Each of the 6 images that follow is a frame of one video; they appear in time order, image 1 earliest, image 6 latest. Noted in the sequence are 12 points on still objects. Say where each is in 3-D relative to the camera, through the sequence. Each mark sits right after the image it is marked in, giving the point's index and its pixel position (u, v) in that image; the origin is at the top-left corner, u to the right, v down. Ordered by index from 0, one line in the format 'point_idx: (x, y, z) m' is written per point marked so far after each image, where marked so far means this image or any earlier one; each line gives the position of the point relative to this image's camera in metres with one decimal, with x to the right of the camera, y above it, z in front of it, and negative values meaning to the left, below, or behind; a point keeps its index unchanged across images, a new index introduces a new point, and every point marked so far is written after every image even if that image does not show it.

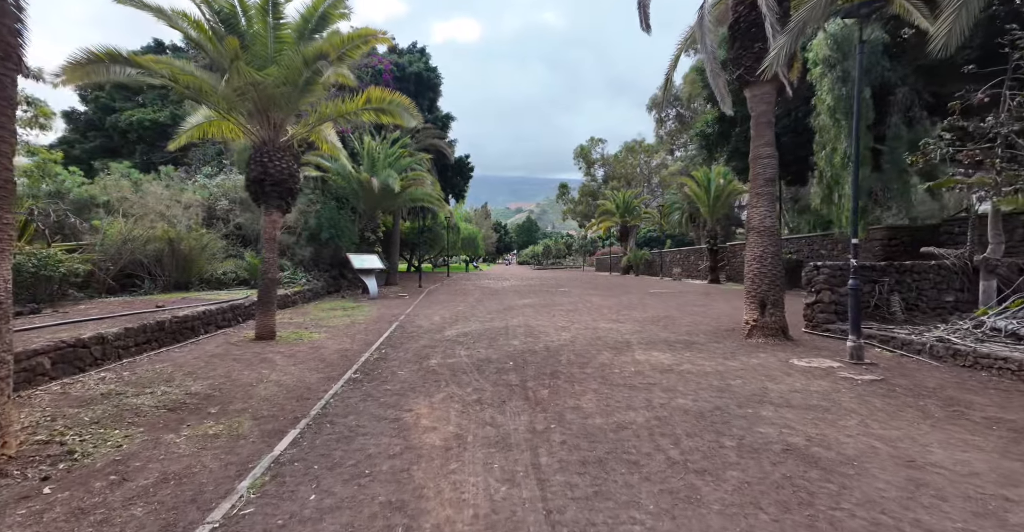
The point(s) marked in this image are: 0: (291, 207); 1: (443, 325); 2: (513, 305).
0: (-4.4, +1.2, +9.3) m
1: (-1.7, -1.5, +11.7) m
2: (+0.1, -1.3, +16.0) m
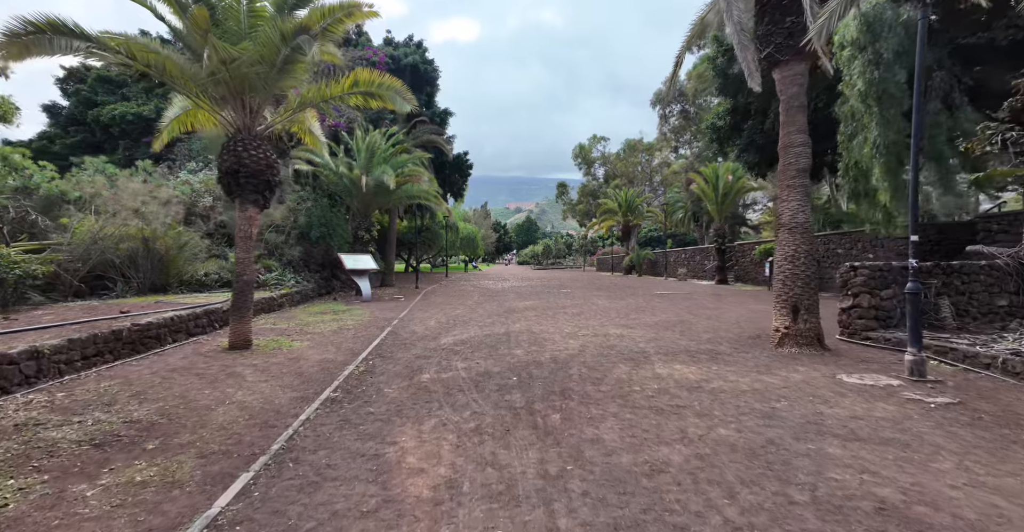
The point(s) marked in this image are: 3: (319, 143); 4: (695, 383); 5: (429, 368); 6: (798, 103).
0: (-4.3, +1.1, +8.4) m
1: (-1.6, -1.5, +10.8) m
2: (+0.1, -1.3, +15.1) m
3: (-4.7, +3.0, +11.5) m
4: (+2.2, -1.4, +5.8) m
5: (-1.2, -1.5, +7.1) m
6: (+4.6, +2.6, +7.6) m
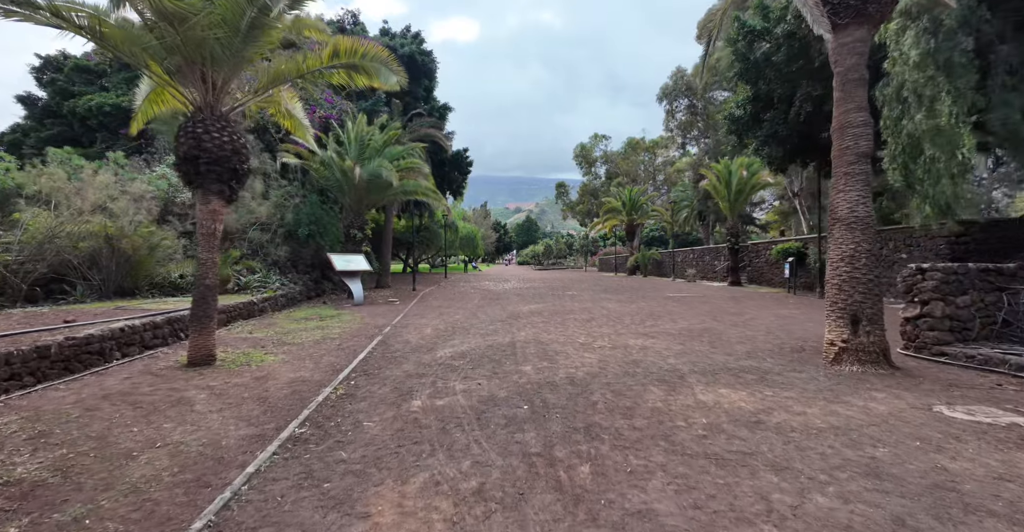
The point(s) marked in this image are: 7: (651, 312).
0: (-4.2, +1.1, +7.3) m
1: (-1.5, -1.5, +9.7) m
2: (+0.2, -1.4, +13.9) m
3: (-4.6, +3.0, +10.3) m
4: (+2.3, -1.5, +4.6) m
5: (-1.1, -1.6, +6.0) m
6: (+4.7, +2.6, +6.4) m
7: (+3.8, -1.3, +13.1) m
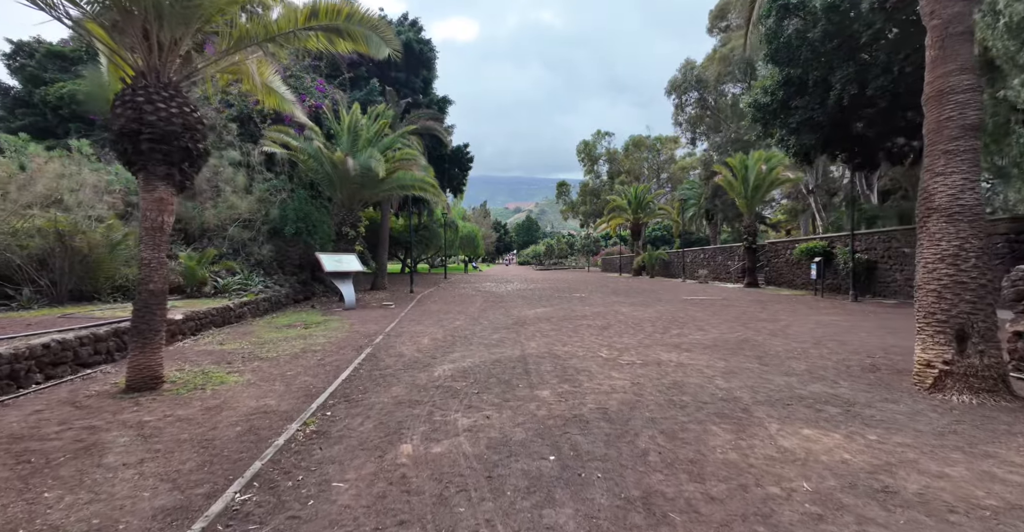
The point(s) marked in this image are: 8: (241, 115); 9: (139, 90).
0: (-4.1, +1.1, +6.0) m
1: (-1.4, -1.5, +8.4) m
2: (+0.4, -1.4, +12.6) m
3: (-4.4, +3.0, +9.0) m
4: (+2.5, -1.5, +3.3) m
5: (-1.0, -1.6, +4.6) m
6: (+4.9, +2.6, +5.1) m
7: (+4.0, -1.3, +11.8) m
8: (-9.4, +5.2, +16.5) m
9: (-4.4, +2.1, +5.6) m
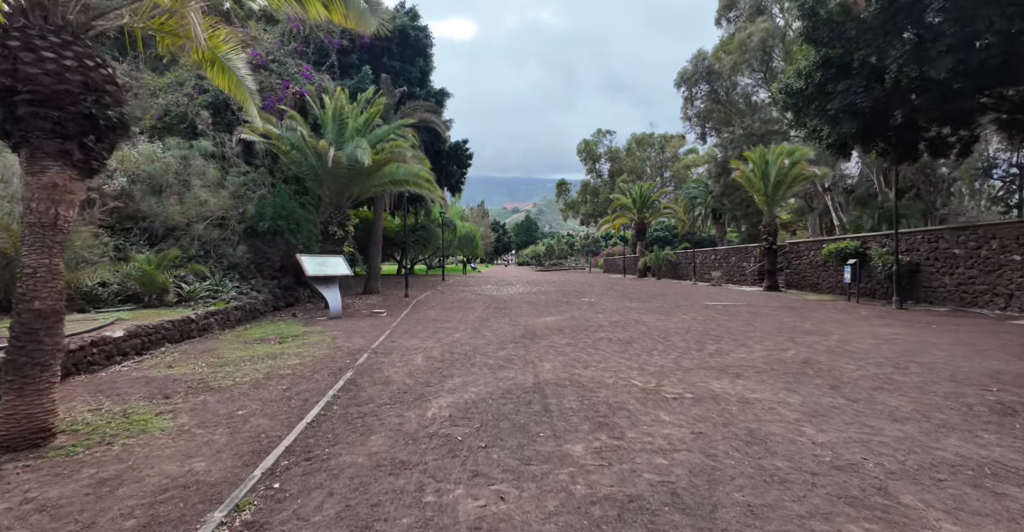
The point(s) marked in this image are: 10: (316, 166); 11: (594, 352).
0: (-3.9, +1.0, +4.4) m
1: (-1.2, -1.6, +6.8) m
2: (+0.5, -1.5, +11.1) m
3: (-4.3, +2.9, +7.4) m
4: (+2.7, -1.6, +1.8) m
5: (-0.8, -1.7, +3.1) m
6: (+5.1, +2.5, +3.6) m
7: (+4.2, -1.4, +10.3) m
8: (-9.3, +5.1, +14.9) m
9: (-4.2, +2.0, +4.1) m
10: (-5.9, +3.0, +14.3) m
11: (+1.5, -1.5, +8.5) m
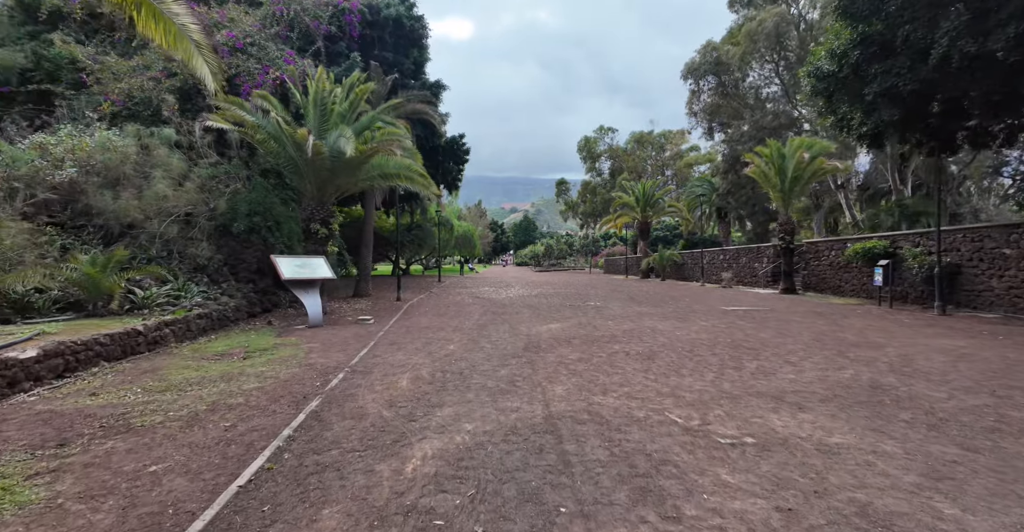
0: (-3.8, +1.0, +3.1) m
1: (-1.1, -1.7, +5.5) m
2: (+0.6, -1.5, +9.8) m
3: (-4.2, +2.9, +6.1) m
4: (+2.8, -1.6, +0.5) m
5: (-0.7, -1.7, +1.8) m
6: (+5.1, +2.4, +2.3) m
7: (+4.2, -1.4, +8.9) m
8: (-9.3, +5.1, +13.5) m
9: (-4.1, +1.9, +2.7) m
10: (-5.9, +3.0, +13.0) m
11: (+1.5, -1.6, +7.2) m
